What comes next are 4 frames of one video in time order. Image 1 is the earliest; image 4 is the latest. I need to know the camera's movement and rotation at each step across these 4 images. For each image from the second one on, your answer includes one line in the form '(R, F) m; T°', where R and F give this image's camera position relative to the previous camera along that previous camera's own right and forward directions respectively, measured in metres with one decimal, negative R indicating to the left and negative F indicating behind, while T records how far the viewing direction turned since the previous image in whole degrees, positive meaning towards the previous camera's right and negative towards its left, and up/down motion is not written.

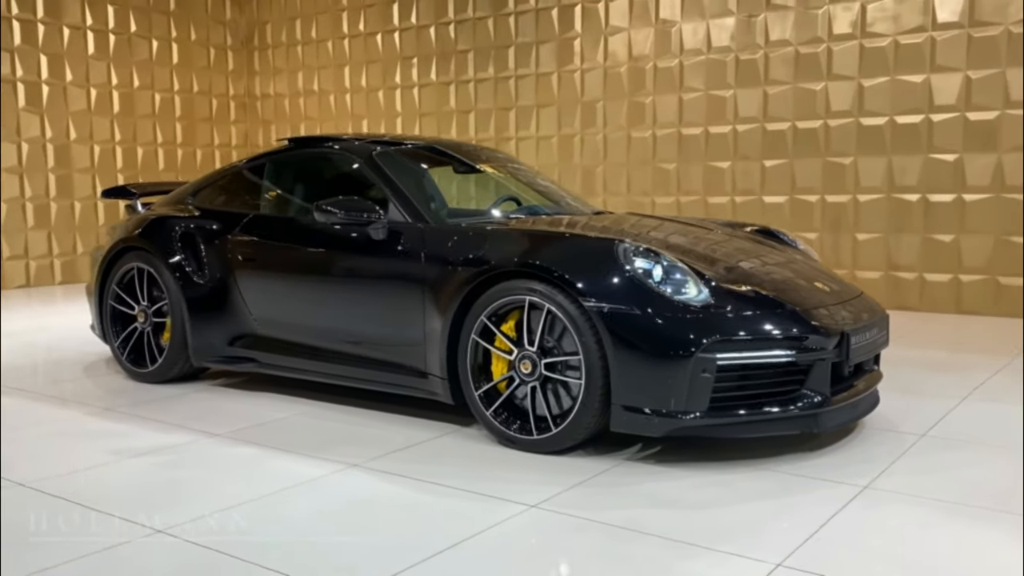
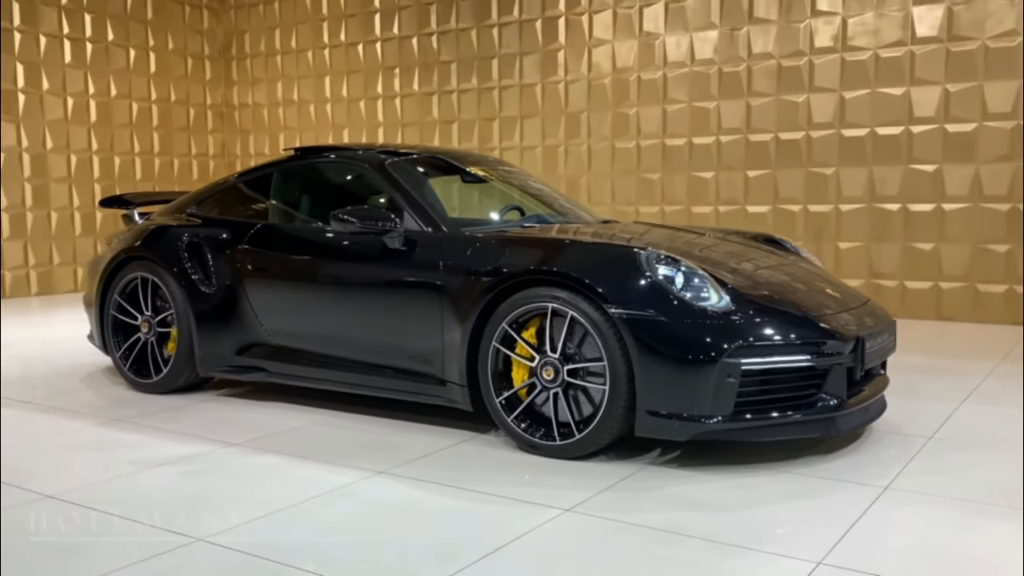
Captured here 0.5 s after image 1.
(-0.2, 0.0) m; +2°
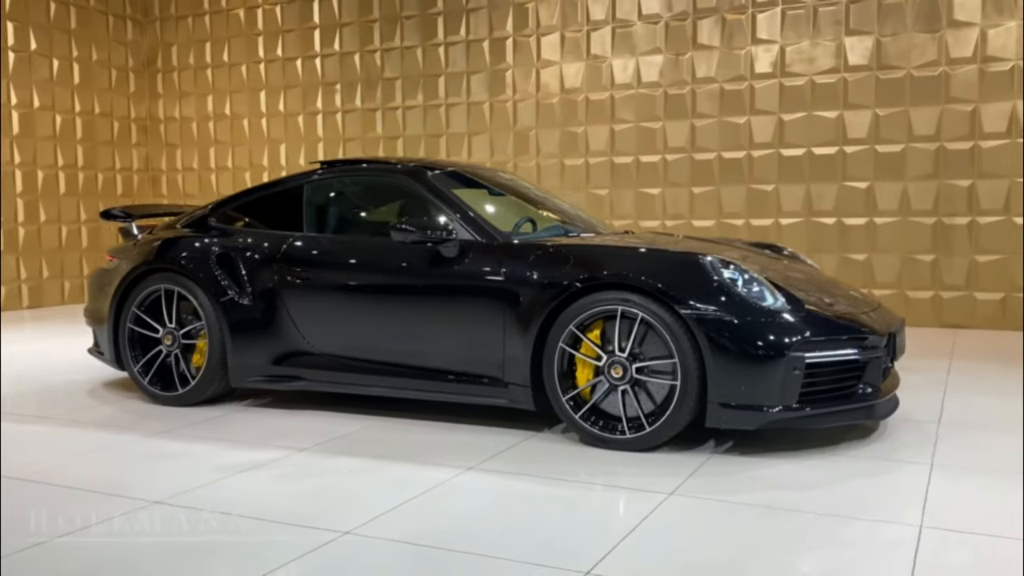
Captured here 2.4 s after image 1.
(-0.6, -0.1) m; +7°
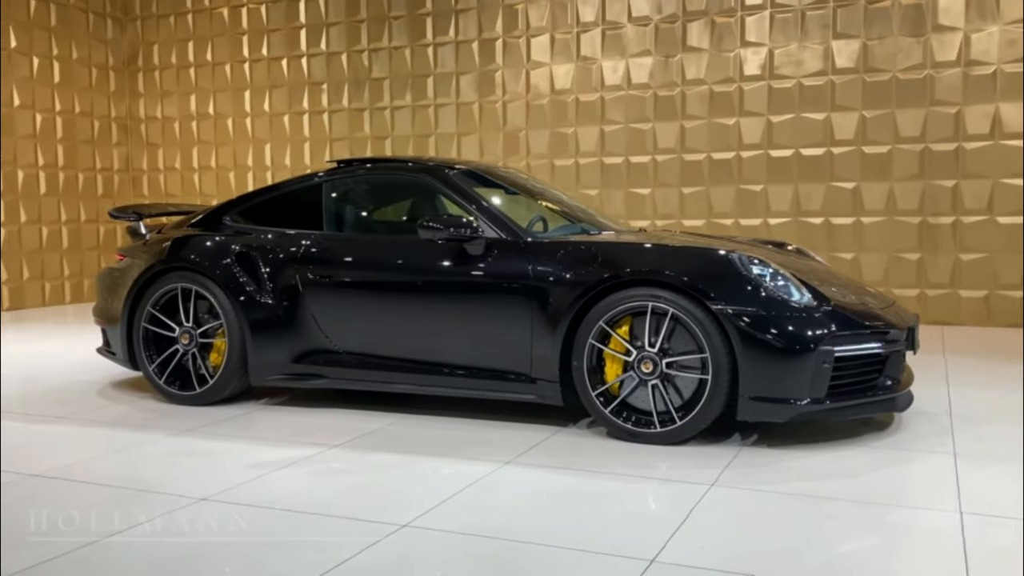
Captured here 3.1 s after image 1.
(-0.2, 0.0) m; +2°
